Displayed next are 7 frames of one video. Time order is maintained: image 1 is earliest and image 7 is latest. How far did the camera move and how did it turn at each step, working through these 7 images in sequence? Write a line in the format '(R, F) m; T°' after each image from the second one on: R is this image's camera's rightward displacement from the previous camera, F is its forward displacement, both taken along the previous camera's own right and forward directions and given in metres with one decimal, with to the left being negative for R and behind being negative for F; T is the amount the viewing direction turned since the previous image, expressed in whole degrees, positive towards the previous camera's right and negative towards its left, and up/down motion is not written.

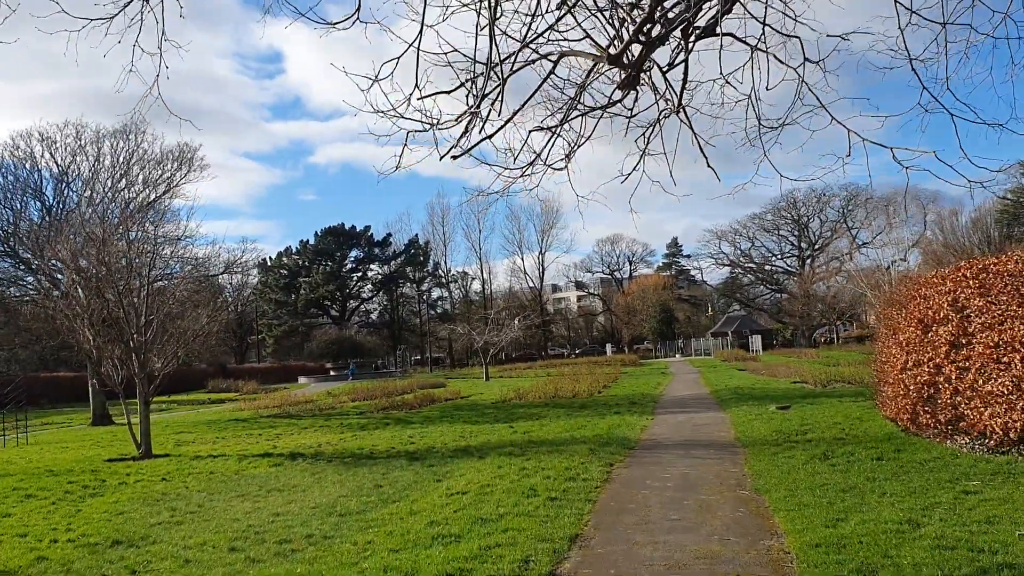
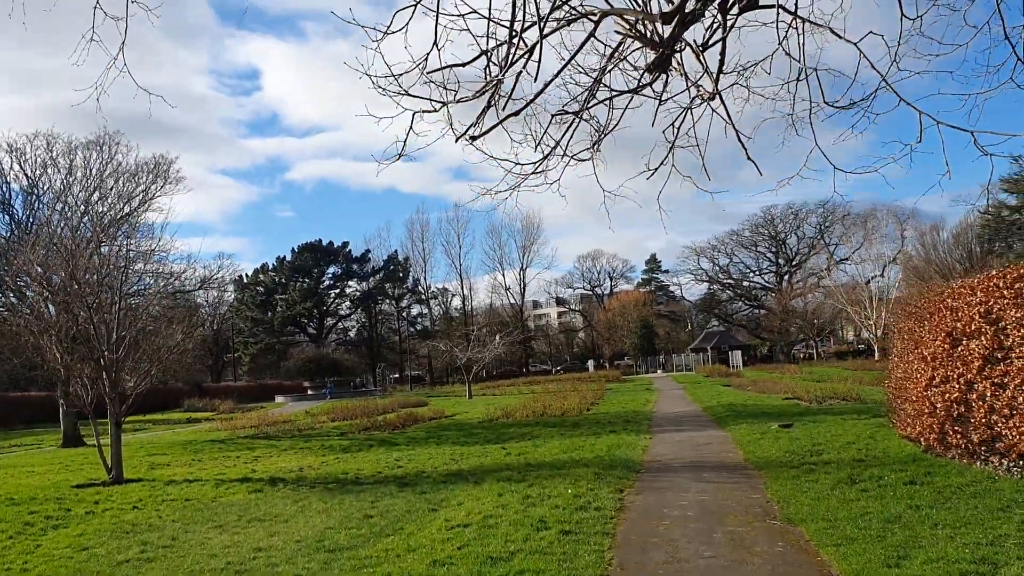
(-0.3, +0.6) m; +2°
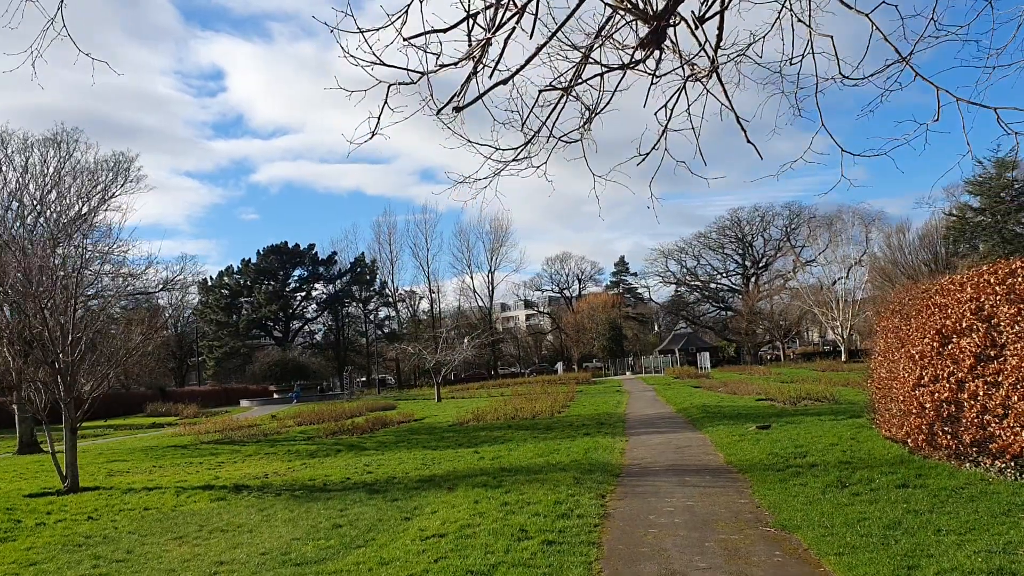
(-0.1, +0.4) m; +3°
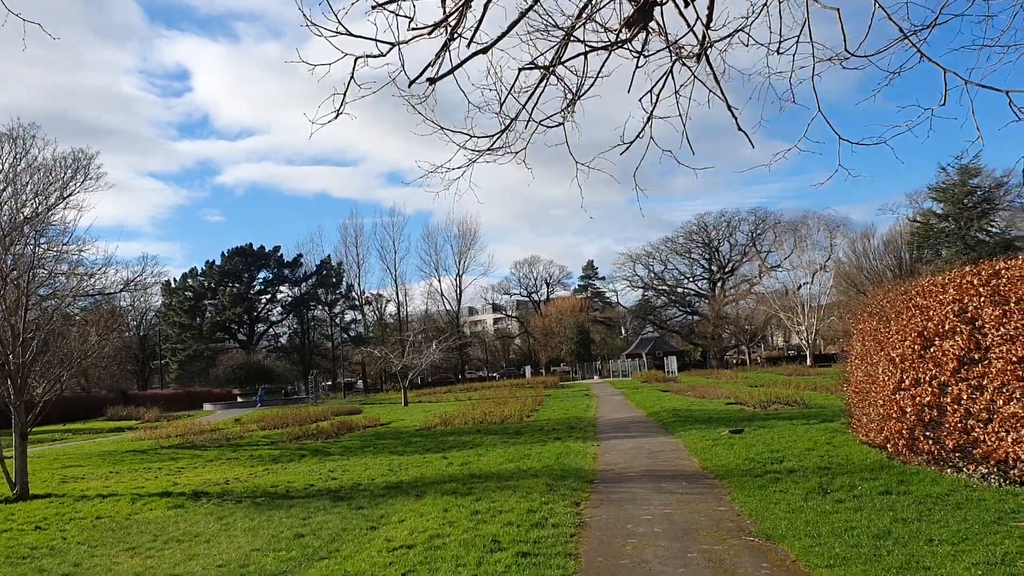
(-0.1, +0.3) m; +3°
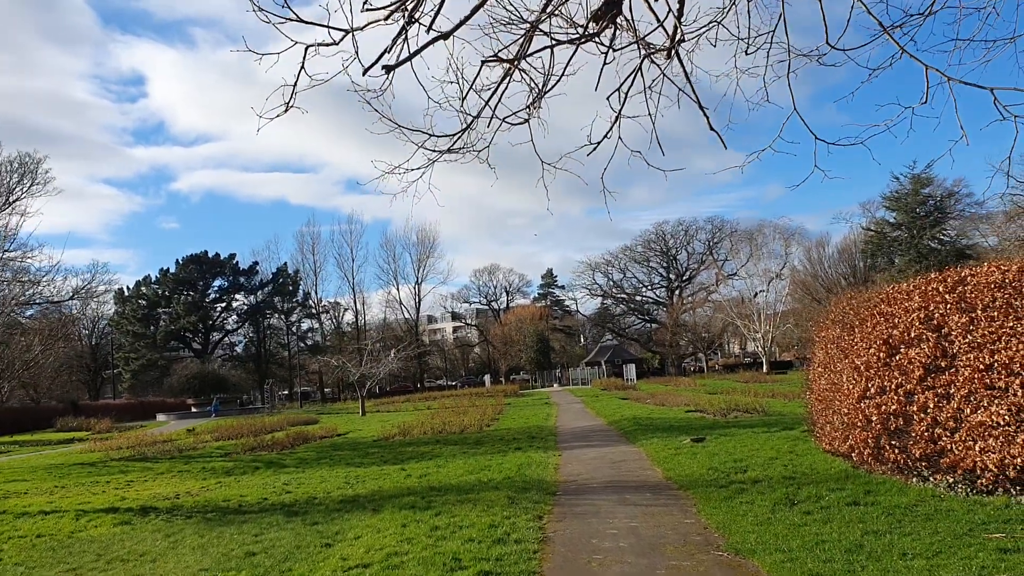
(0.0, +0.3) m; +3°
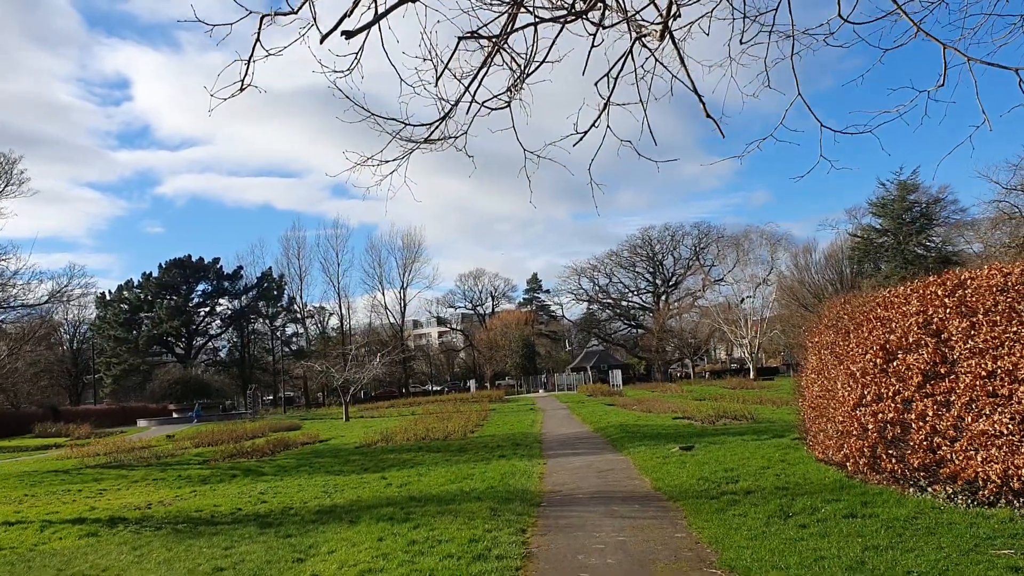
(0.0, +0.3) m; +1°
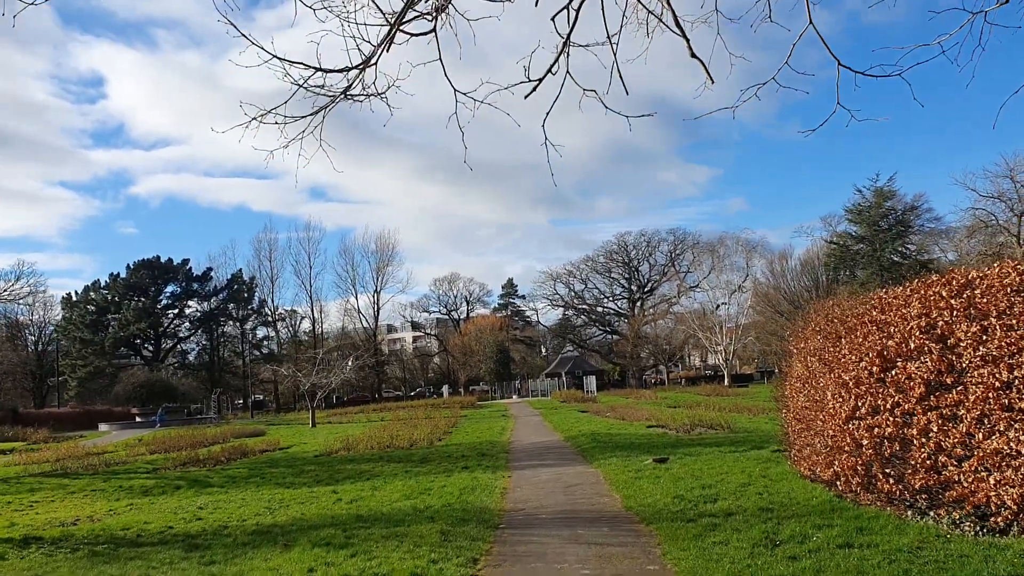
(+0.2, +0.9) m; +2°
